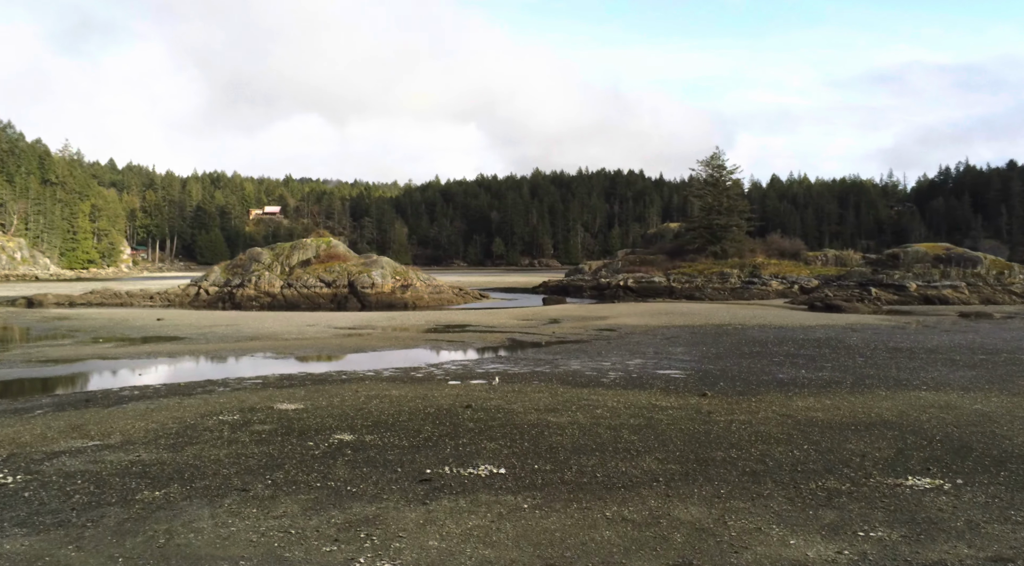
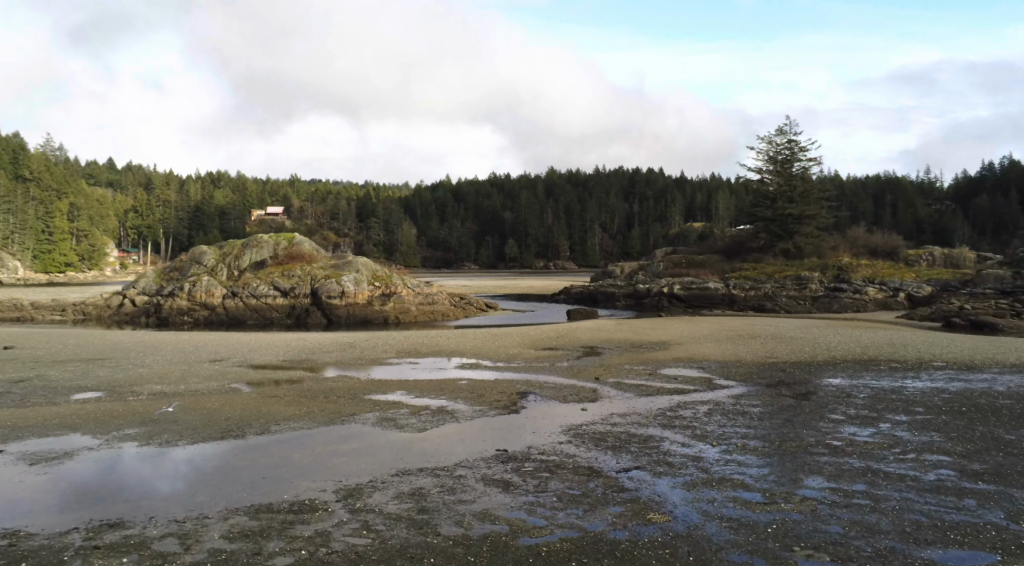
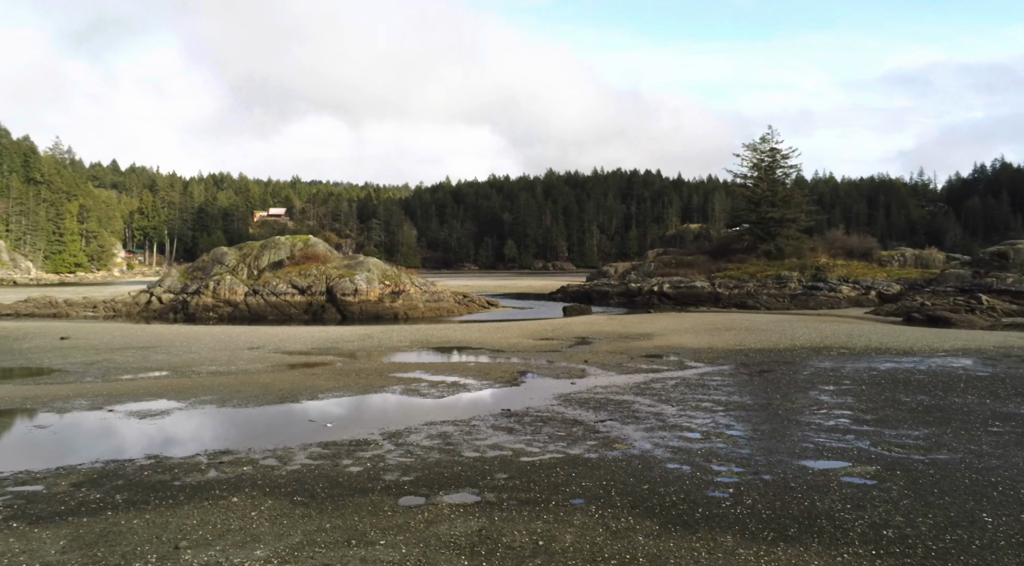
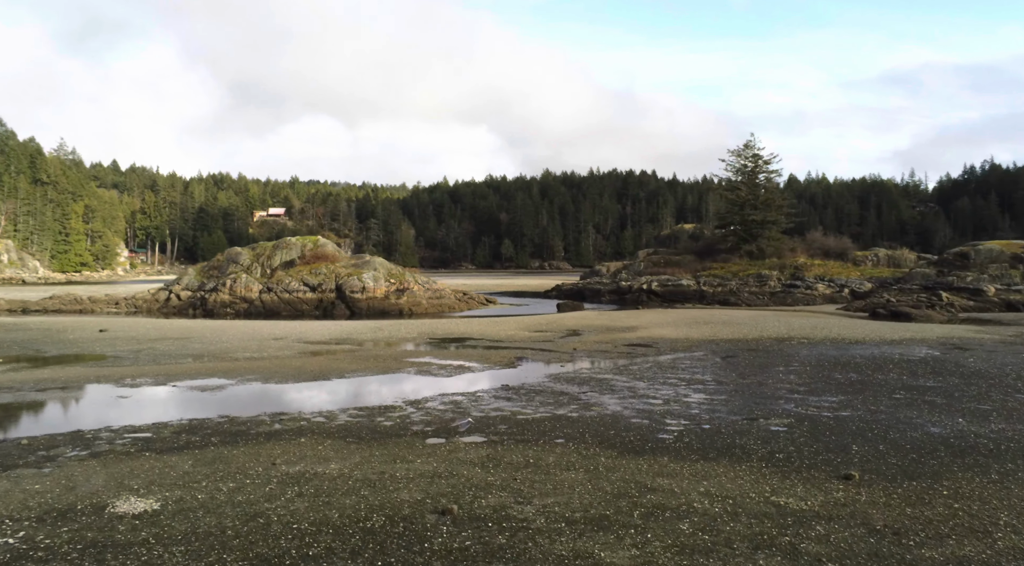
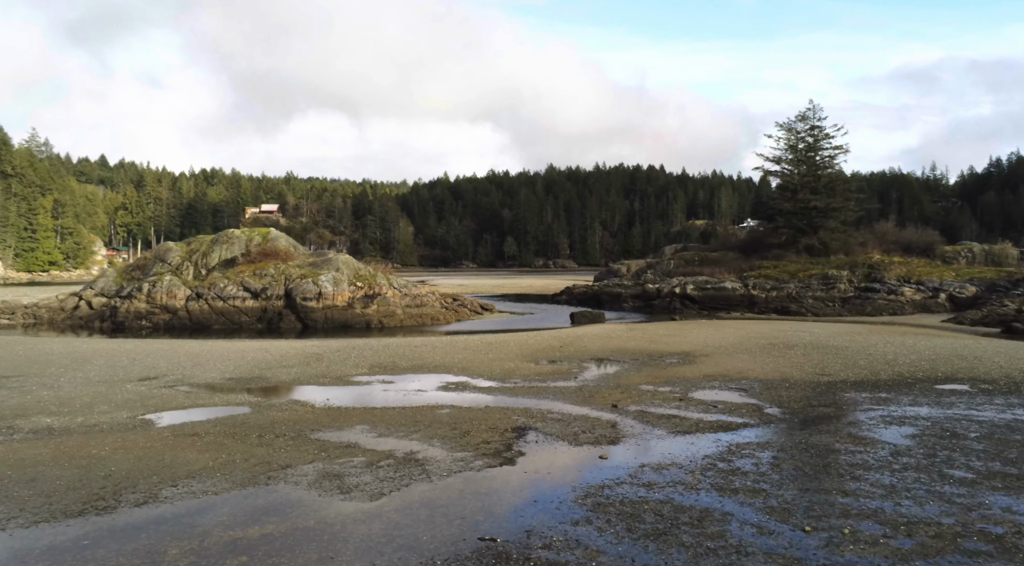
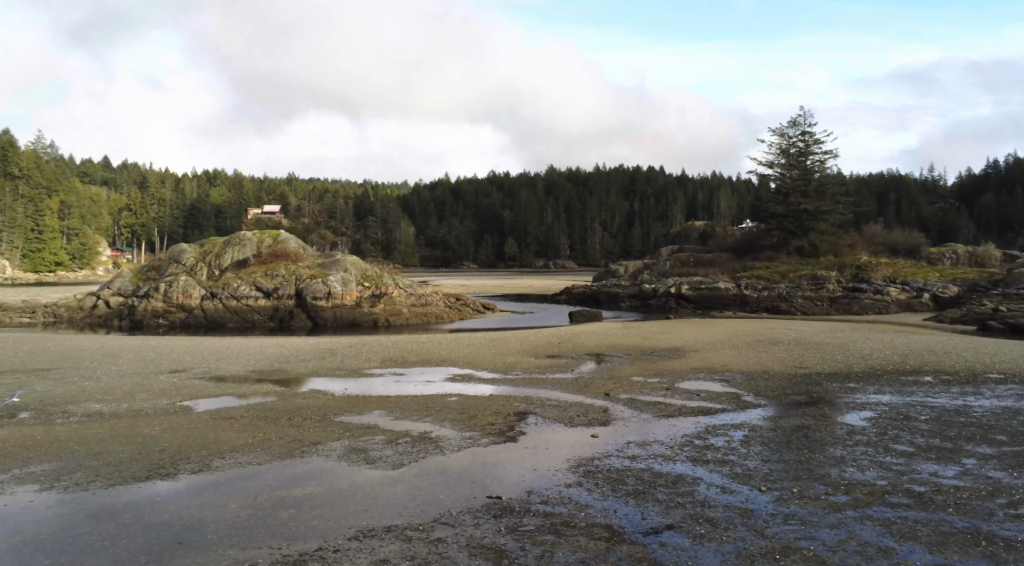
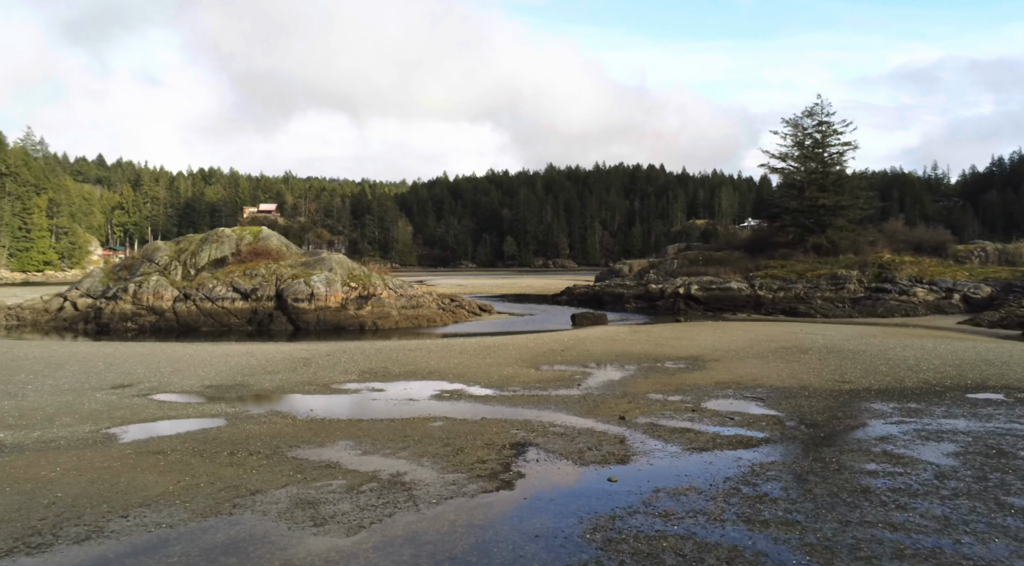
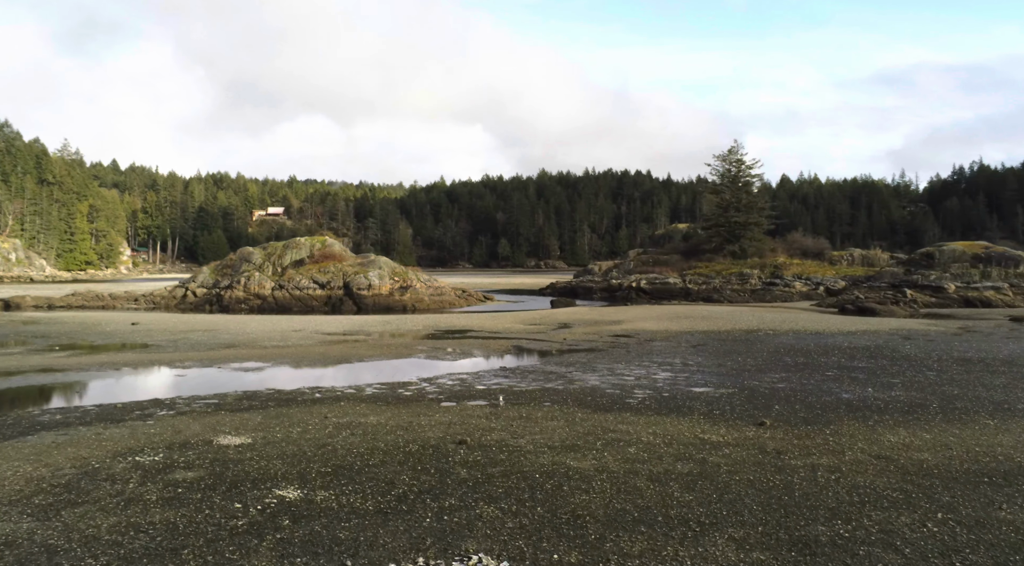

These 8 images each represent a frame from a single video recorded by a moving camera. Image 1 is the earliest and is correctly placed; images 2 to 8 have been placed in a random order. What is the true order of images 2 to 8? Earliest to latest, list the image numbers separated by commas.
8, 4, 3, 2, 6, 5, 7
